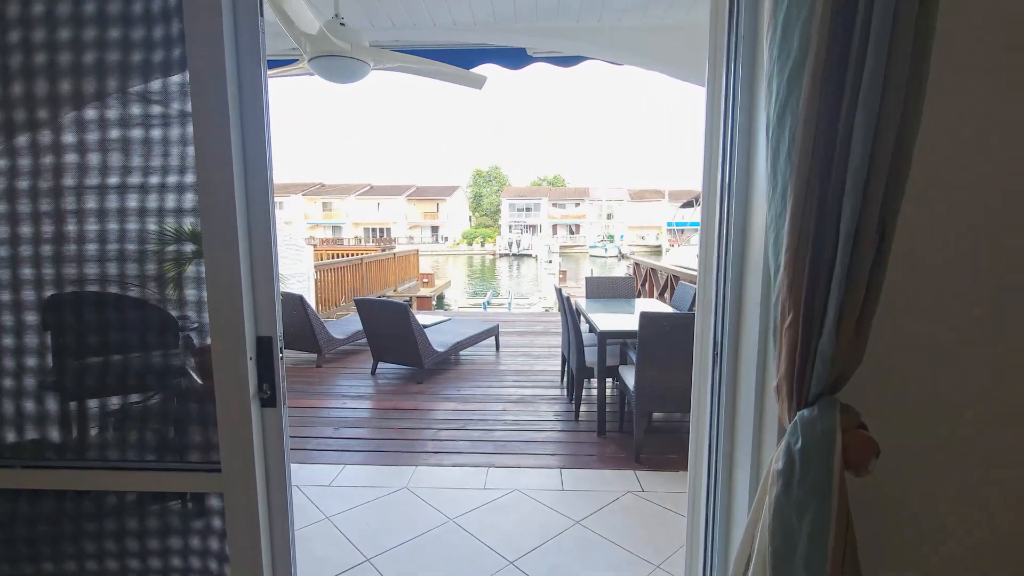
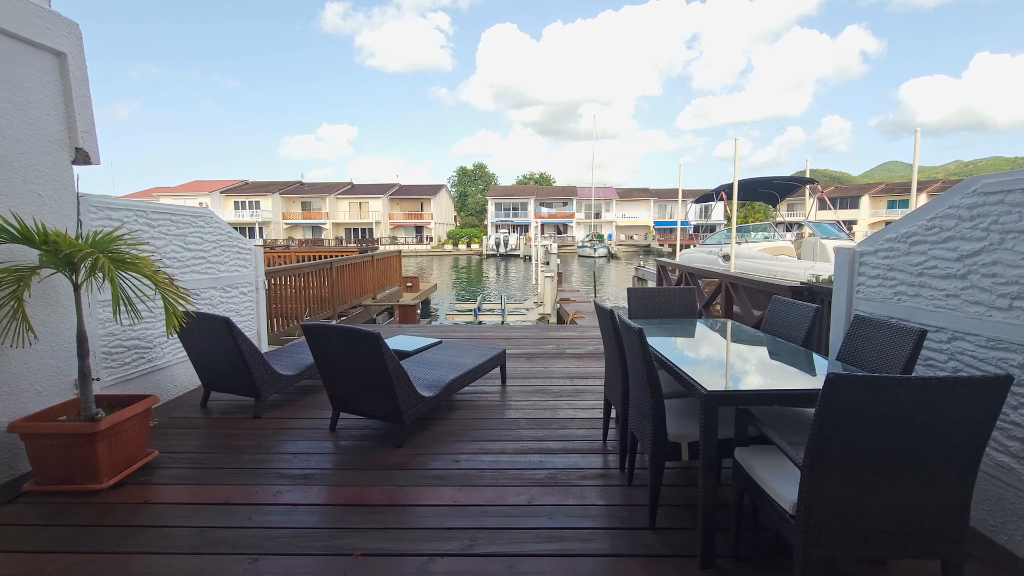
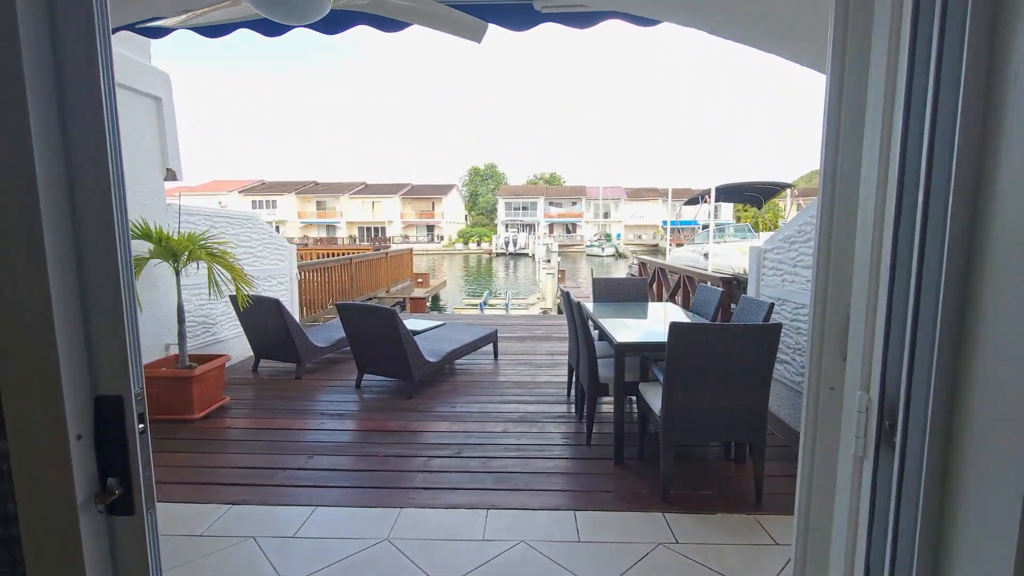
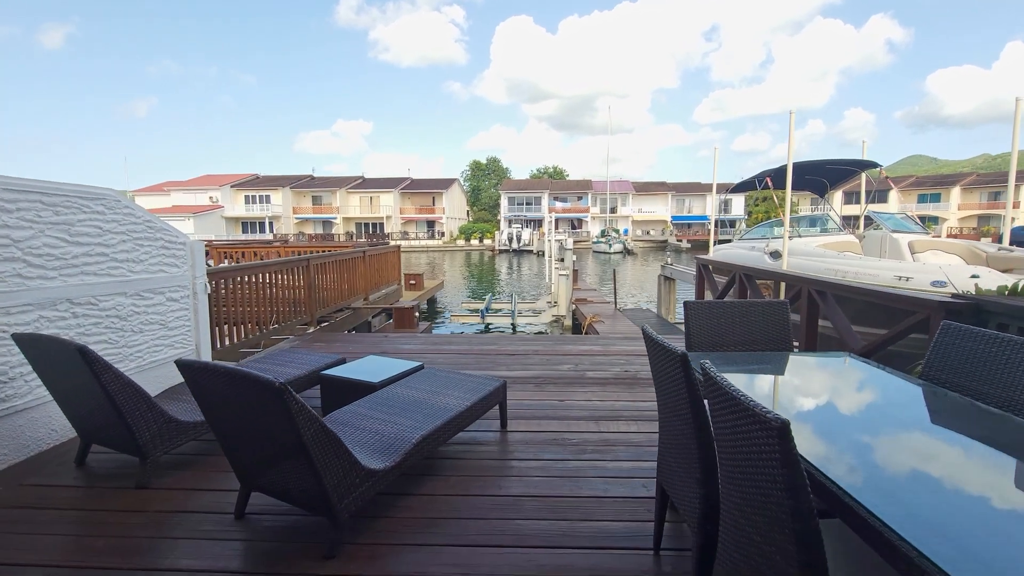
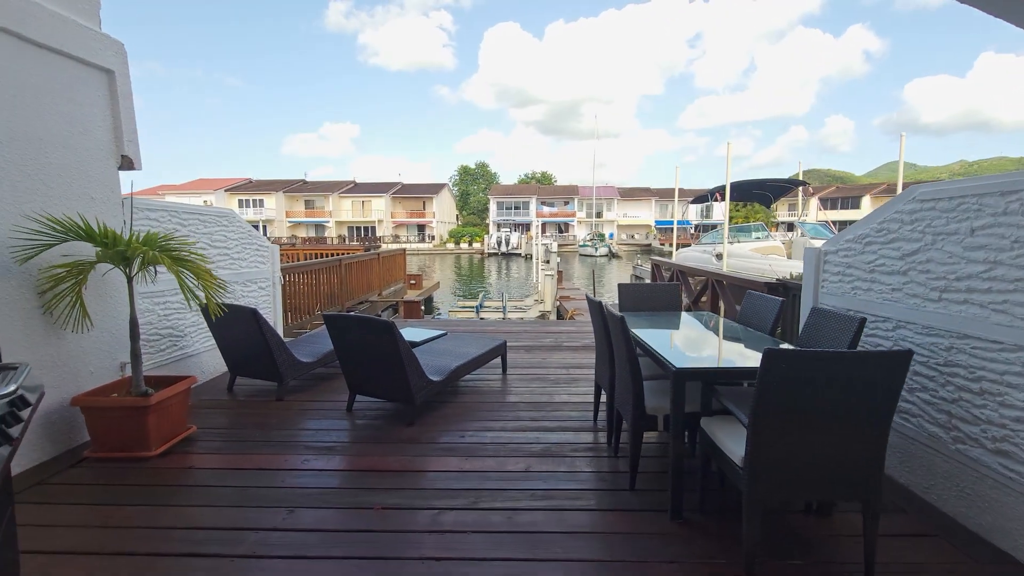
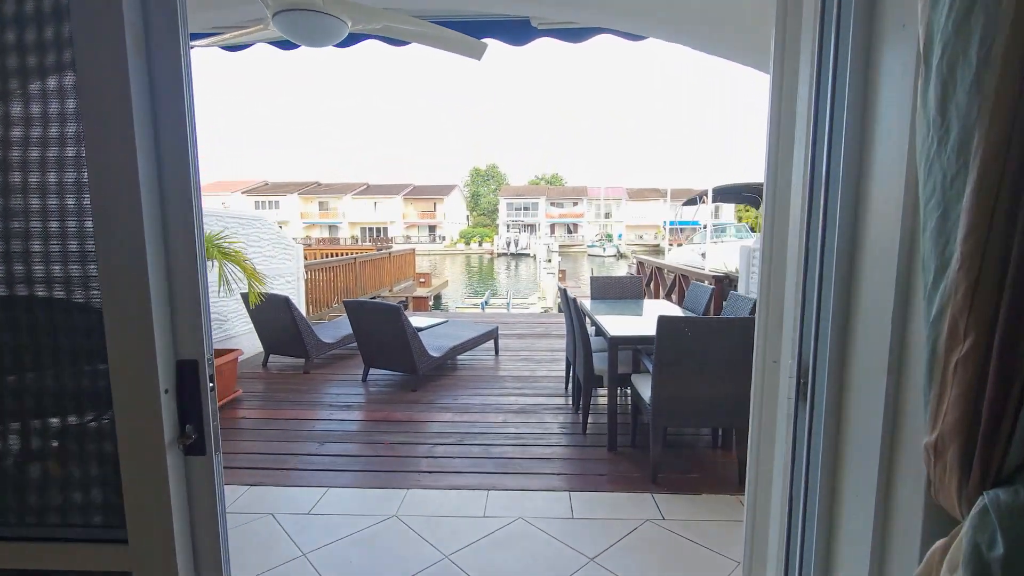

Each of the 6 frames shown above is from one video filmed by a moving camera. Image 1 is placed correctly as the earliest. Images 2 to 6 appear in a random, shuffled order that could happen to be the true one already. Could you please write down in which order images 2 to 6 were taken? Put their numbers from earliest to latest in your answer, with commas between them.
6, 3, 5, 2, 4
